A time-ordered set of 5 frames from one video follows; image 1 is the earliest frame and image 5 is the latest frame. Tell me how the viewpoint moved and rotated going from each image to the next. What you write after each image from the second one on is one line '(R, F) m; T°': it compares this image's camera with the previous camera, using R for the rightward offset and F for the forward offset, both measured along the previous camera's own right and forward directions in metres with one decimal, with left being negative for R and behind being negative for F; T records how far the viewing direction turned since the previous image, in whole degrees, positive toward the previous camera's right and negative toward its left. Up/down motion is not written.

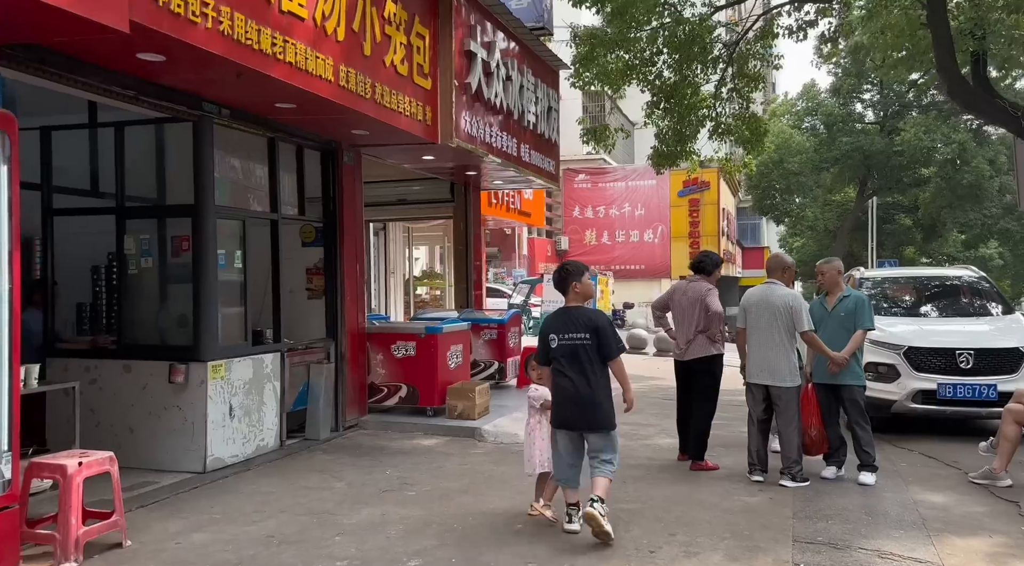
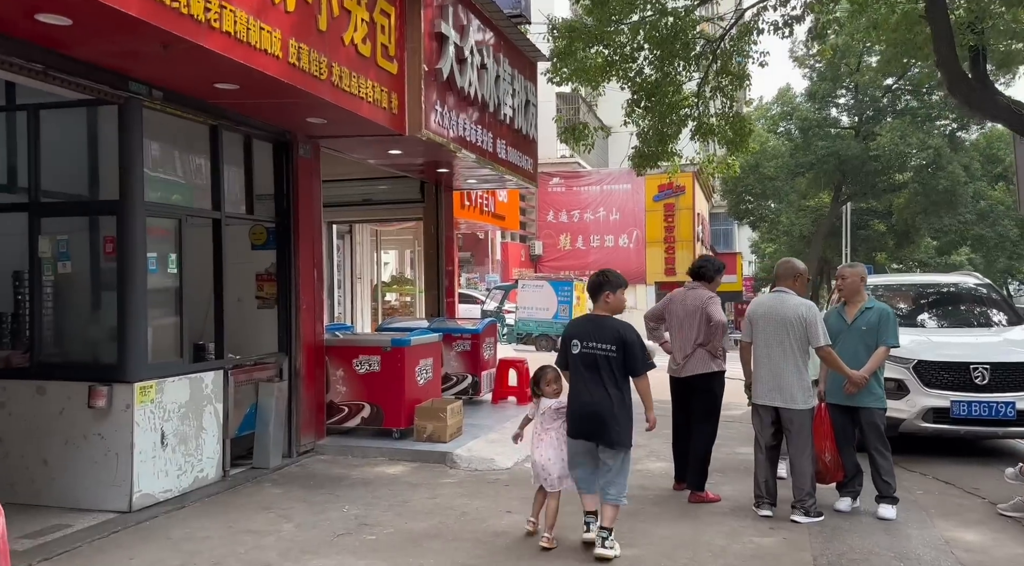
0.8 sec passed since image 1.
(0.0, +0.8) m; +2°
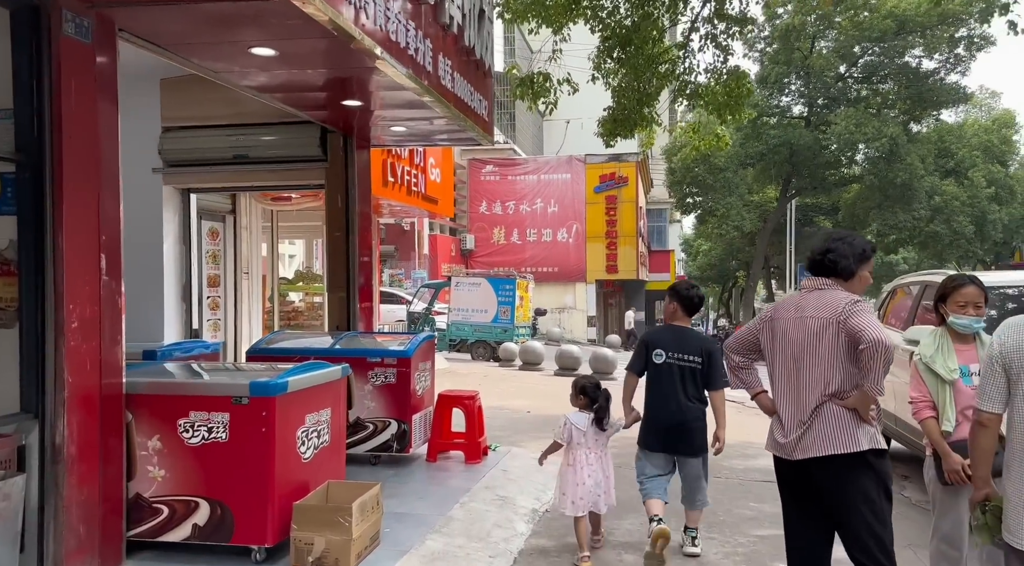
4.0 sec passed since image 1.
(-0.2, +3.4) m; +5°
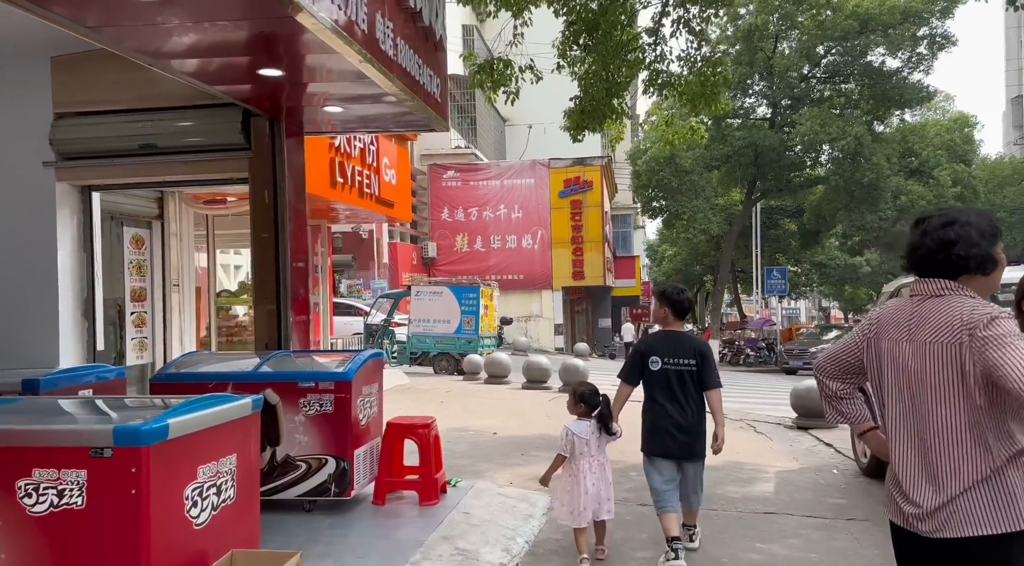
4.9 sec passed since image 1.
(0.0, +1.0) m; +2°
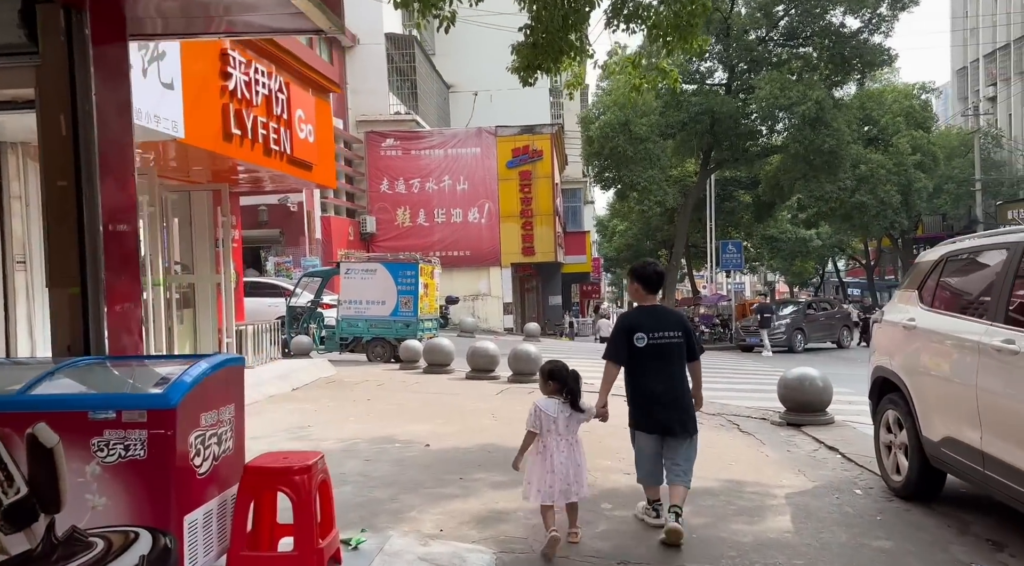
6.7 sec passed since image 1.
(+0.1, +2.0) m; +3°
